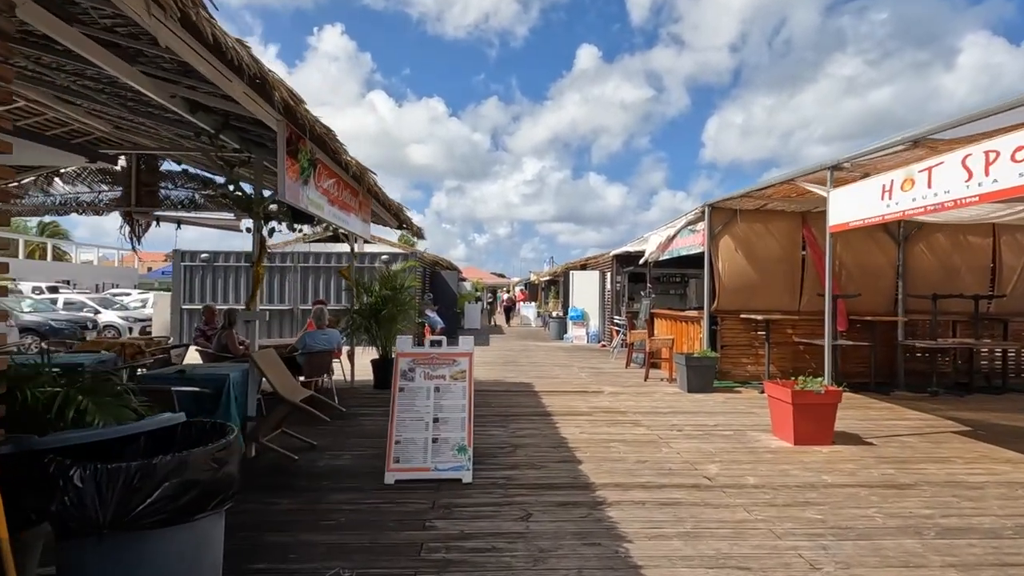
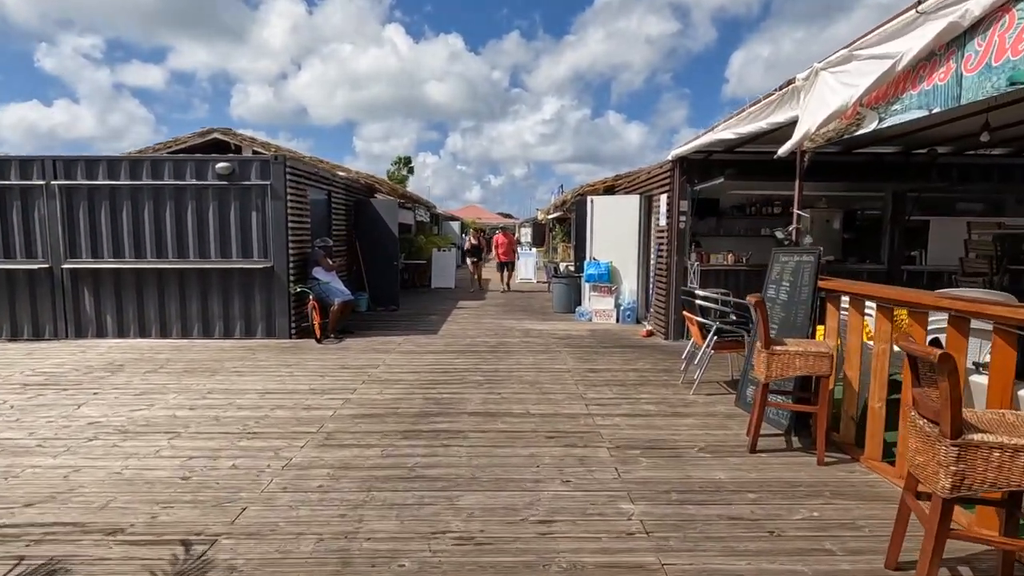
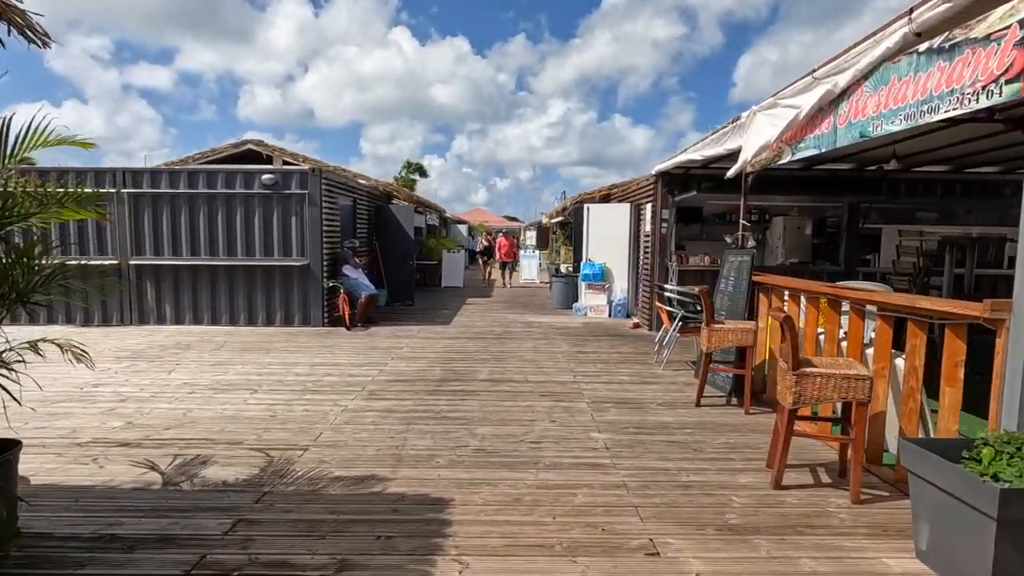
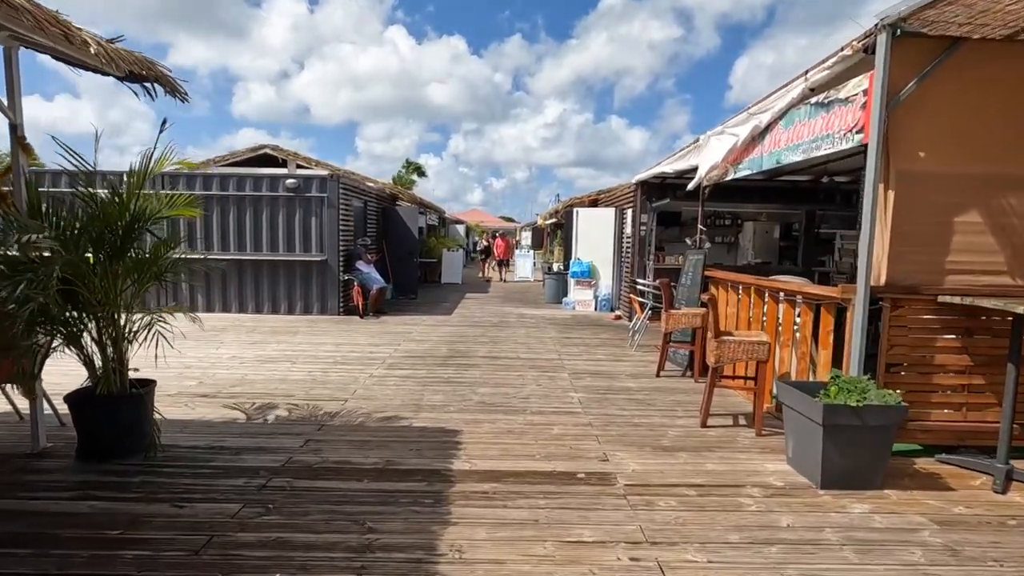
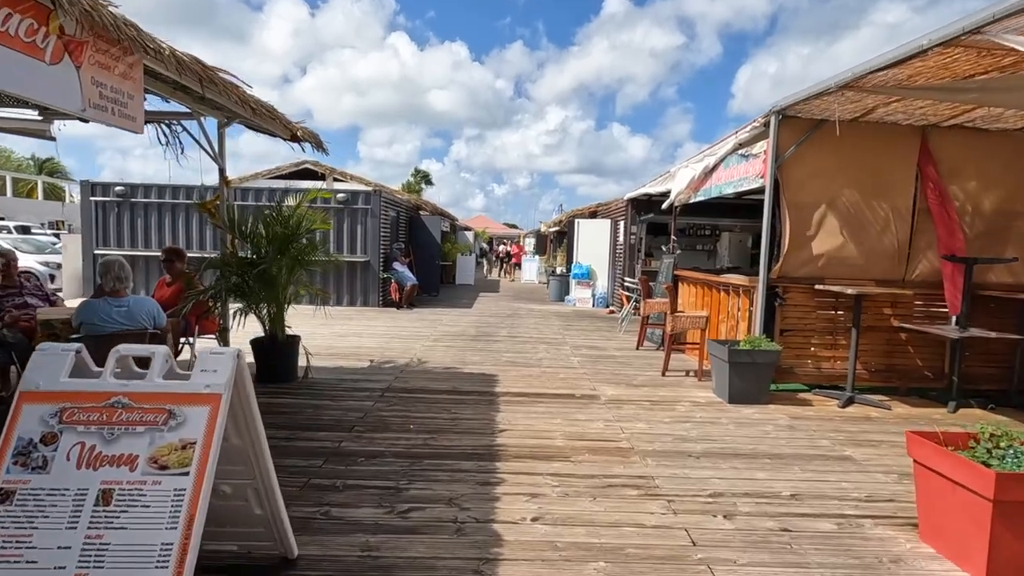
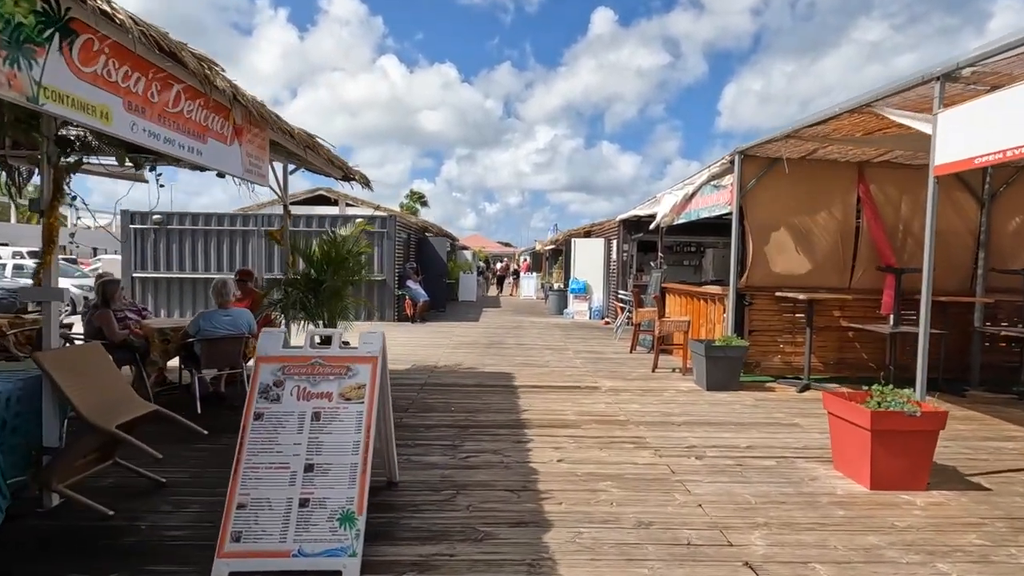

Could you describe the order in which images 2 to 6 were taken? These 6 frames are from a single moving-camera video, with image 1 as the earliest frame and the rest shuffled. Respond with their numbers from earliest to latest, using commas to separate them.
6, 5, 4, 3, 2
